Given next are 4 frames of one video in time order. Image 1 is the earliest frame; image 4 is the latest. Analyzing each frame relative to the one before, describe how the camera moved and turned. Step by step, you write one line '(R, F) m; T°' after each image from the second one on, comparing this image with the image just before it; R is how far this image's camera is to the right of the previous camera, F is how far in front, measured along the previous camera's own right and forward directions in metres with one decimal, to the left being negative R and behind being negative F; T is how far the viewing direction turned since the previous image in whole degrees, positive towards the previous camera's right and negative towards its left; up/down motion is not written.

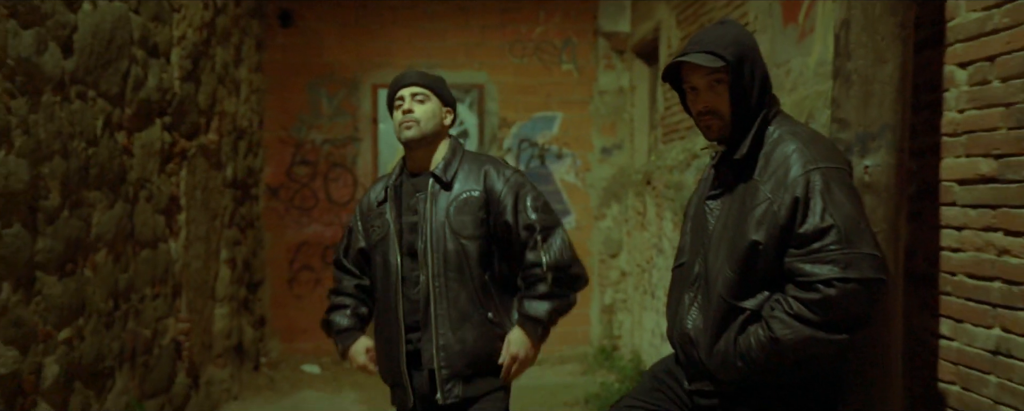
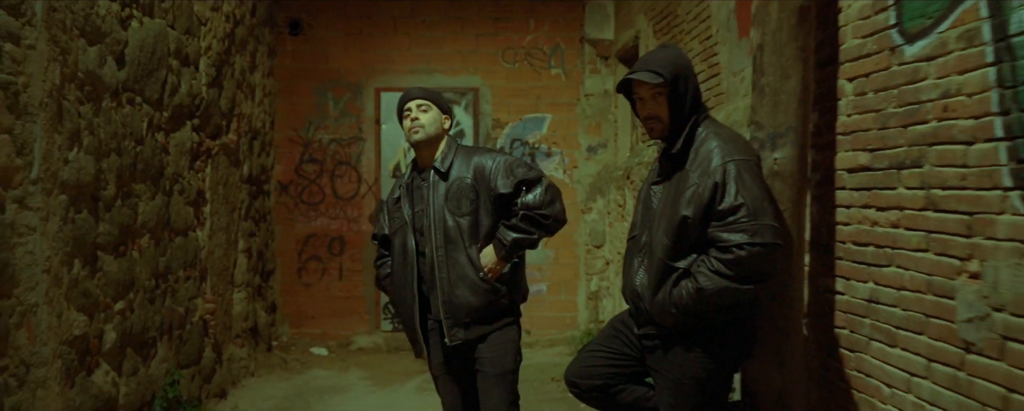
(0.0, -0.6) m; 0°
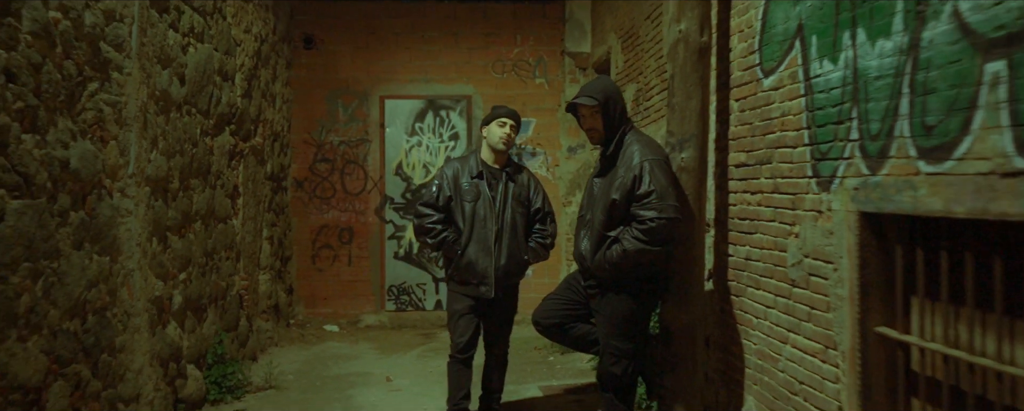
(+0.1, -1.0) m; 0°
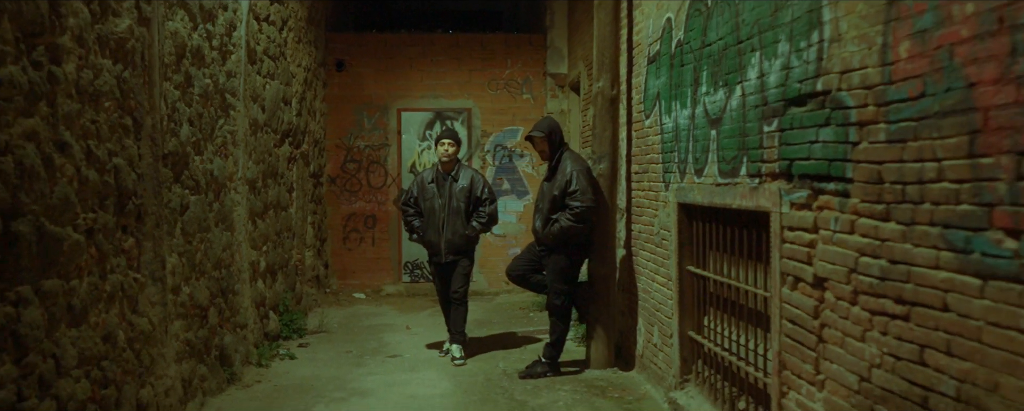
(+0.2, -2.0) m; 0°
